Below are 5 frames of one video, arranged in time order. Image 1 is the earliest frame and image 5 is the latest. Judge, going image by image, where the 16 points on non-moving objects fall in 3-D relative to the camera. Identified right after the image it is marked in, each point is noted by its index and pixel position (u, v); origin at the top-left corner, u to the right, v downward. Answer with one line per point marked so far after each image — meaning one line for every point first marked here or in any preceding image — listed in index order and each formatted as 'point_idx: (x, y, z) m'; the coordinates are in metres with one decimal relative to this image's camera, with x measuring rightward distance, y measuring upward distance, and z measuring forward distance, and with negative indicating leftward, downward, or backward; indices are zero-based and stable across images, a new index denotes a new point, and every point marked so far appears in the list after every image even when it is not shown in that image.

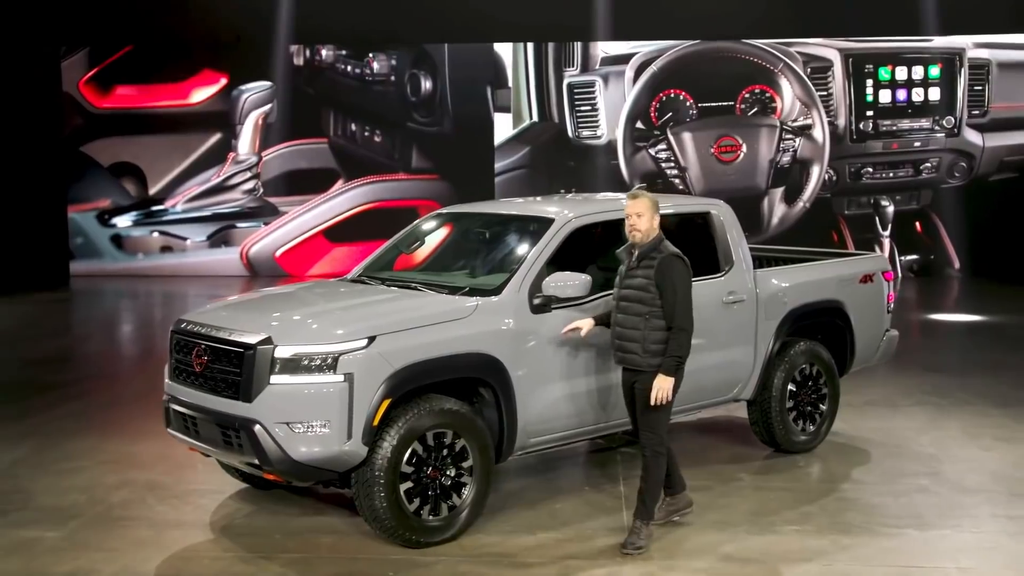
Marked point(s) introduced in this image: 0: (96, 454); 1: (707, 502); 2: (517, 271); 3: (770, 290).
0: (-3.0, -1.2, +6.5) m
1: (+1.1, -1.2, +5.2) m
2: (0.0, +0.1, +5.1) m
3: (+1.6, 0.0, +5.8) m
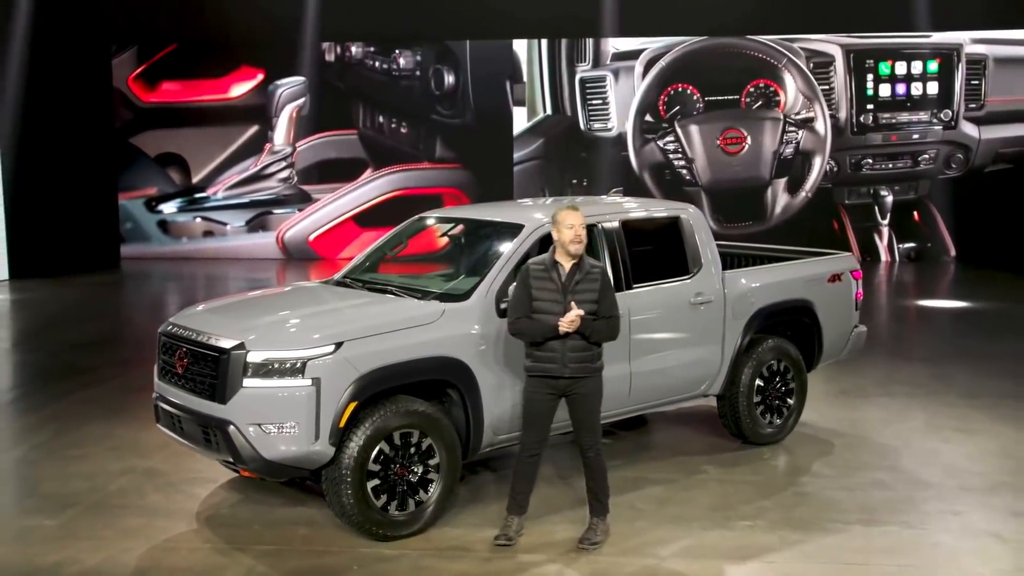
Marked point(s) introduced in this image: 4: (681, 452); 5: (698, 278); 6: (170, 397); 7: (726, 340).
0: (-3.0, -1.1, +6.9) m
1: (+0.9, -1.2, +5.4) m
2: (-0.2, +0.1, +5.3) m
3: (+1.4, 0.0, +5.9) m
4: (+1.1, -1.1, +6.1) m
5: (+1.2, +0.1, +5.8) m
6: (-1.9, -0.6, +5.1) m
7: (+1.3, -0.3, +5.9) m
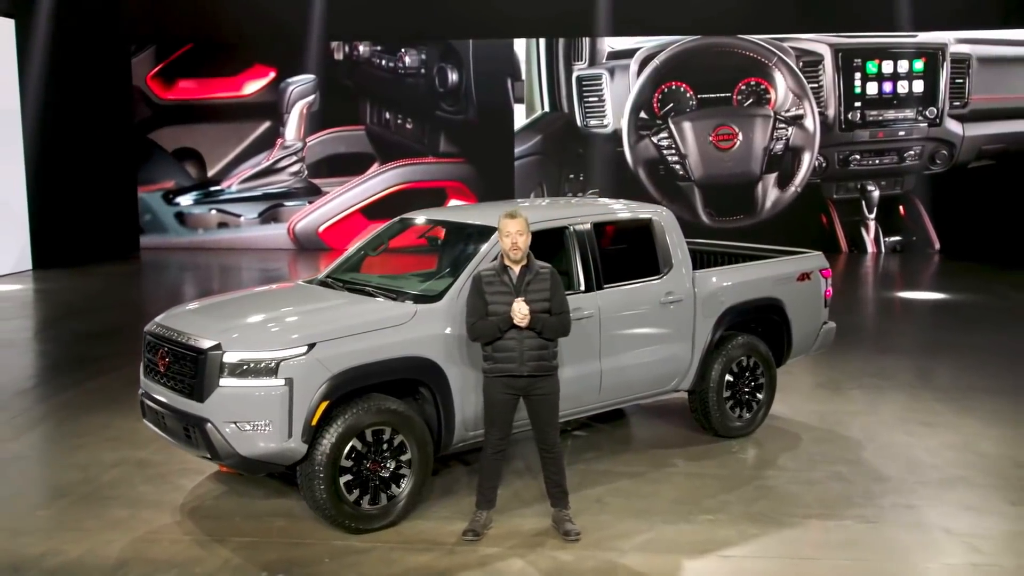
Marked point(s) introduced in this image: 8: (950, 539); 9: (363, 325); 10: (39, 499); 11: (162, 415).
0: (-3.2, -1.1, +7.2) m
1: (+0.7, -1.2, +5.5) m
2: (-0.3, +0.1, +5.5) m
3: (+1.3, 0.0, +6.0) m
4: (+0.9, -1.1, +6.3) m
5: (+1.0, +0.1, +5.9) m
6: (-2.1, -0.6, +5.3) m
7: (+1.2, -0.3, +6.0) m
8: (+2.3, -1.3, +4.8) m
9: (-0.8, -0.2, +5.1) m
10: (-2.9, -1.3, +5.7) m
11: (-2.0, -0.7, +5.3) m
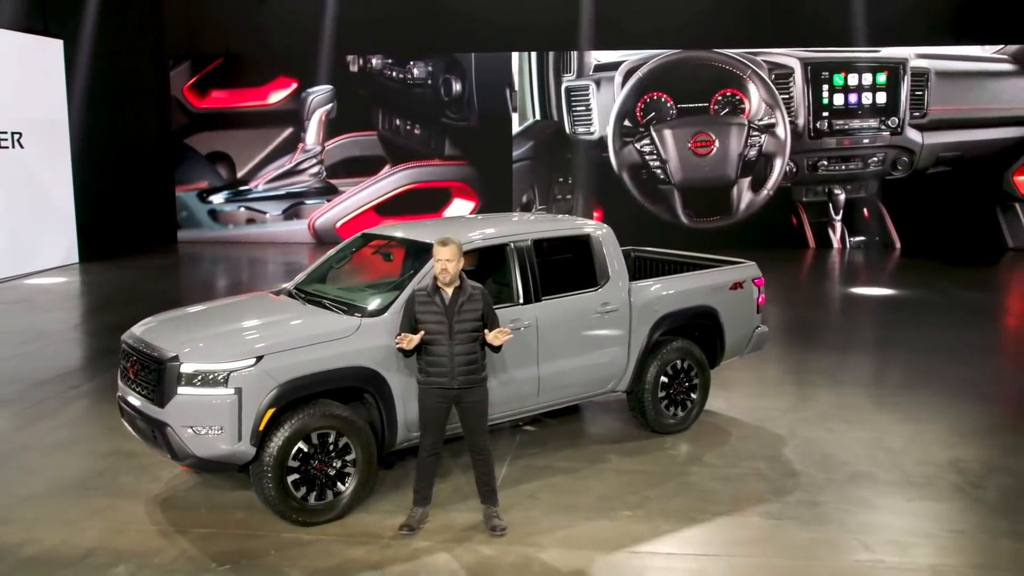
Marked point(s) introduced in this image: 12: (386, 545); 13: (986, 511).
0: (-3.5, -1.2, +7.8) m
1: (+0.4, -1.3, +6.0) m
2: (-0.7, 0.0, +5.9) m
3: (+0.9, -0.1, +6.4) m
4: (+0.6, -1.1, +6.7) m
5: (+0.6, 0.0, +6.3) m
6: (-2.4, -0.7, +5.9) m
7: (+0.8, -0.4, +6.4) m
8: (+1.8, -1.4, +5.1) m
9: (-1.2, -0.3, +5.6) m
10: (-3.3, -1.4, +6.3) m
11: (-2.4, -0.8, +5.8) m
12: (-0.7, -1.5, +5.3) m
13: (+2.7, -1.3, +5.3) m
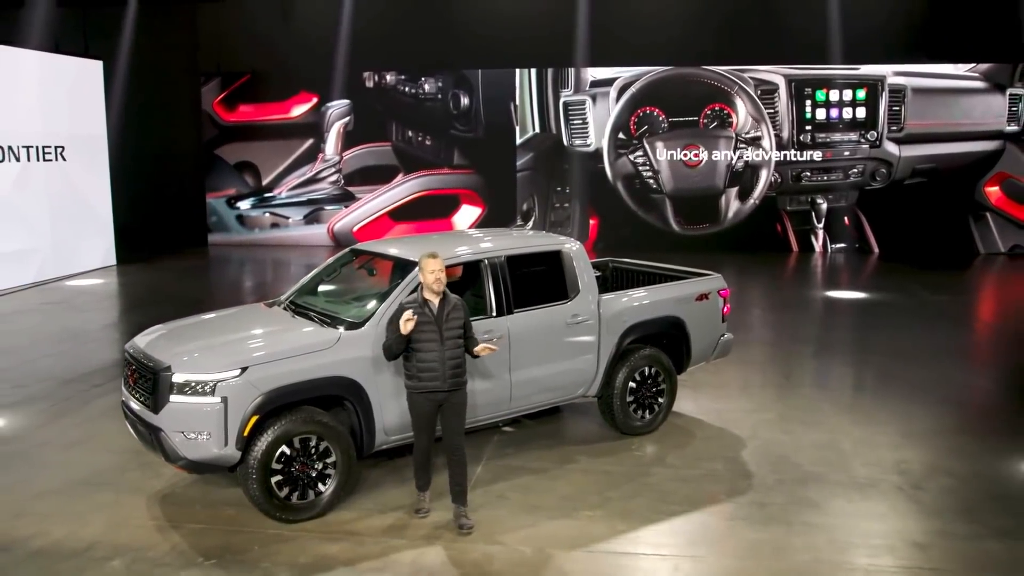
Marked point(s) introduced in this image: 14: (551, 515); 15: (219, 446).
0: (-3.6, -1.3, +8.3) m
1: (+0.2, -1.4, +6.3) m
2: (-0.9, -0.1, +6.4) m
3: (+0.7, -0.2, +6.8) m
4: (+0.4, -1.2, +7.0) m
5: (+0.5, -0.1, +6.7) m
6: (-2.6, -0.8, +6.4) m
7: (+0.7, -0.5, +6.7) m
8: (+1.6, -1.5, +5.4) m
9: (-1.4, -0.4, +6.0) m
10: (-3.4, -1.5, +6.8) m
11: (-2.6, -0.9, +6.3) m
12: (-0.9, -1.6, +5.8) m
13: (+2.5, -1.4, +5.6) m
14: (+0.2, -1.5, +5.9) m
15: (-1.8, -1.0, +5.8) m
